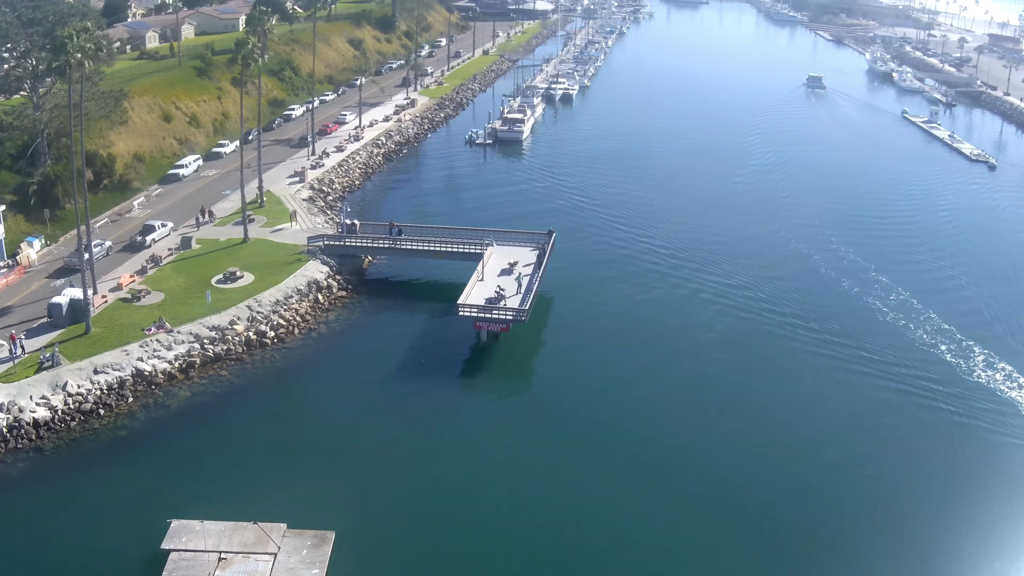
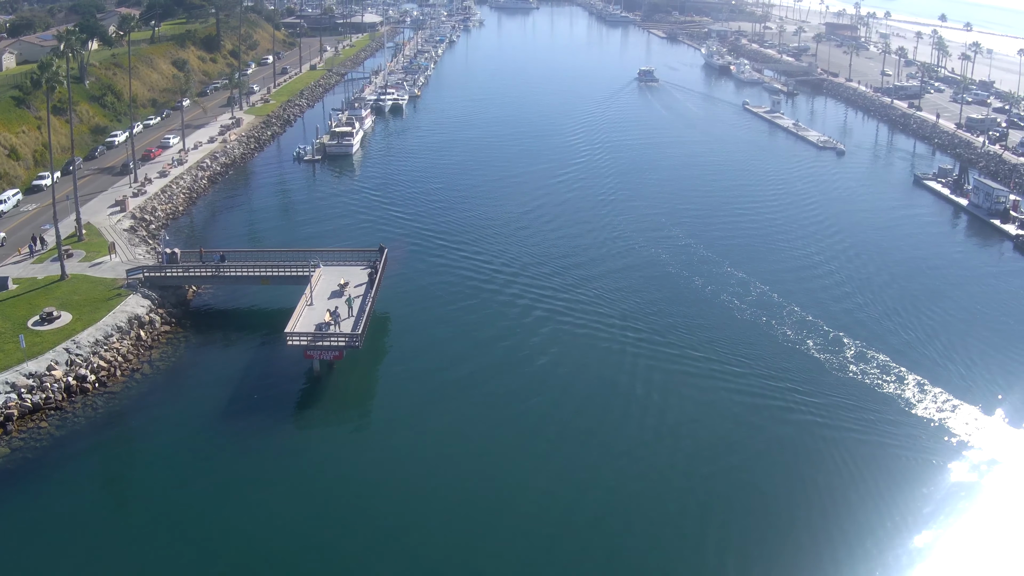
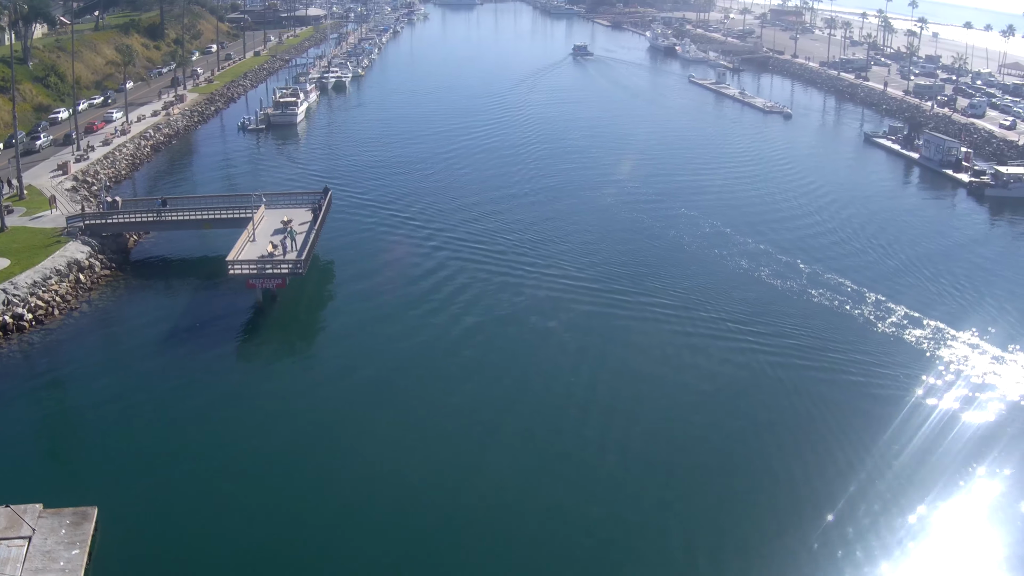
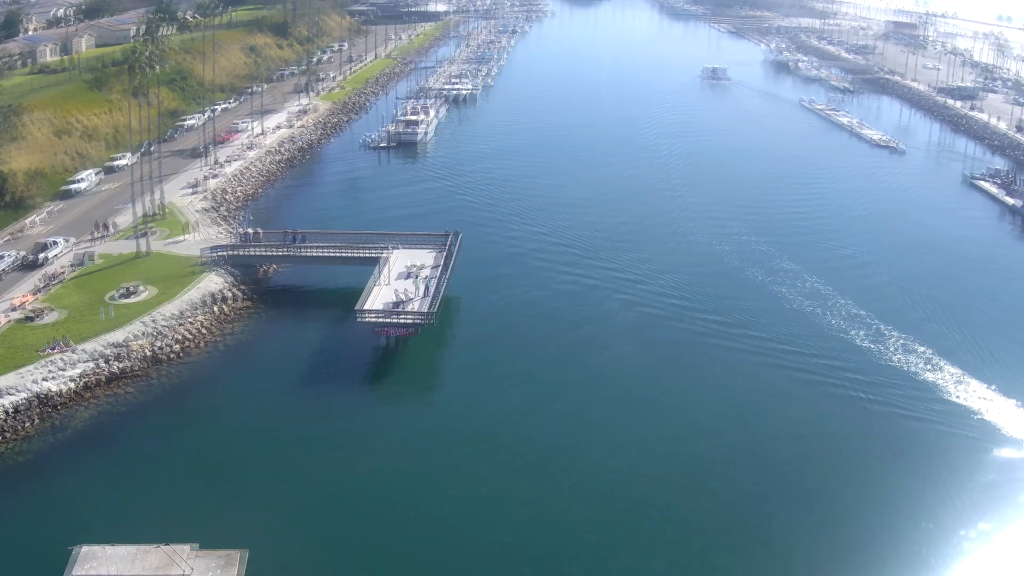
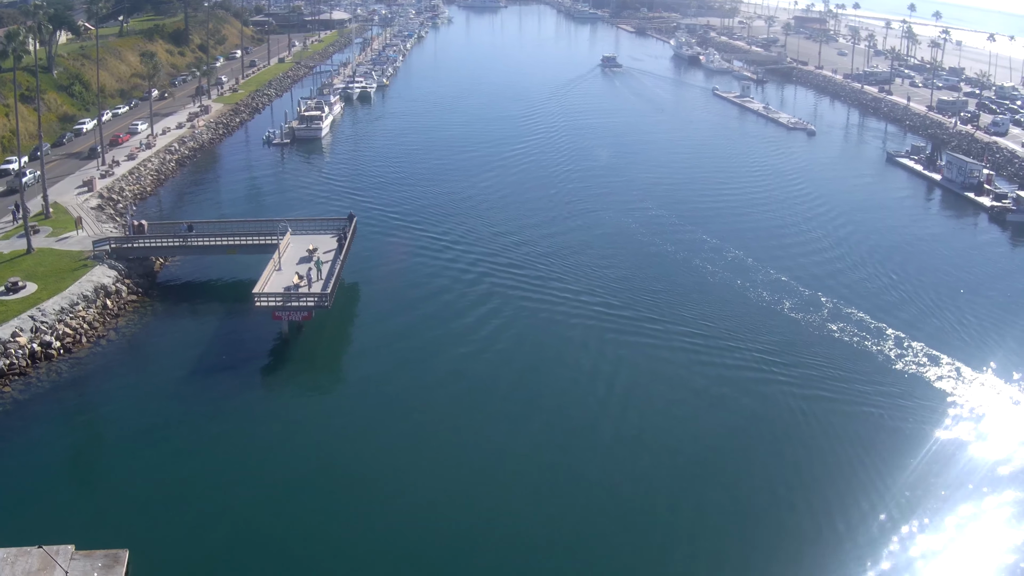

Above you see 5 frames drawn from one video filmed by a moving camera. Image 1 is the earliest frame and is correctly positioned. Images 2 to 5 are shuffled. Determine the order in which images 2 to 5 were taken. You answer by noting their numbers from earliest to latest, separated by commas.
4, 2, 5, 3
